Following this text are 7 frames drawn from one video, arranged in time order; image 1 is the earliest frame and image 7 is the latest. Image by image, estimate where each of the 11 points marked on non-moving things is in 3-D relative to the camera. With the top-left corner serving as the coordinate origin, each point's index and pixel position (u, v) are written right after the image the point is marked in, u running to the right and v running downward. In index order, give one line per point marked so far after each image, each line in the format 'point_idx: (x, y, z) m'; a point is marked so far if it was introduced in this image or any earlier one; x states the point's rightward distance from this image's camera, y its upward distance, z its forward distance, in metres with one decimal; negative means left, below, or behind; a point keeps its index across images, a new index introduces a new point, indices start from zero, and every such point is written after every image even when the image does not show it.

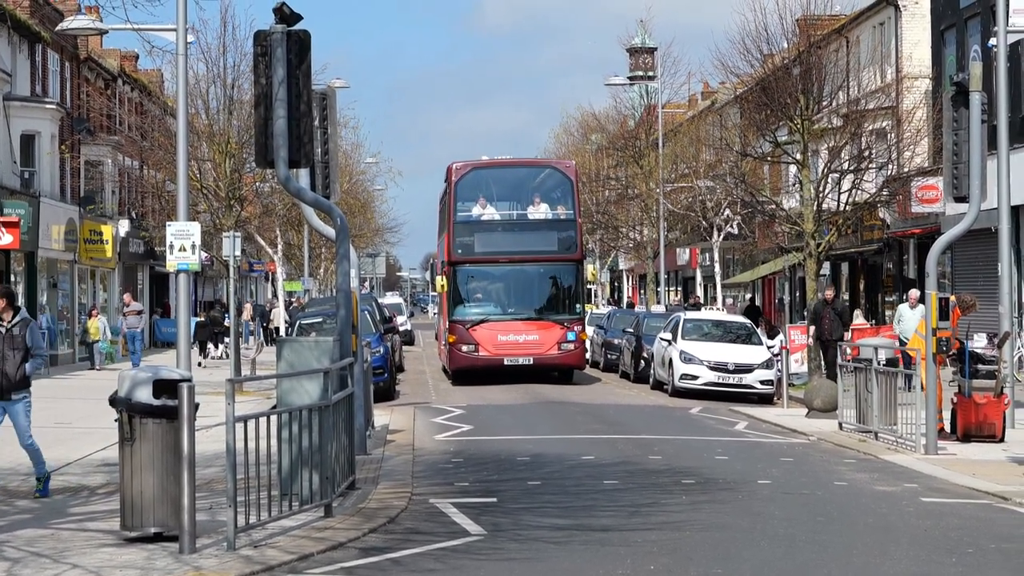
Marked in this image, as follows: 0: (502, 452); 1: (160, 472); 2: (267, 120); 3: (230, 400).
0: (-1.8, -5.9, +14.5) m
1: (-8.3, -4.4, +9.1) m
2: (-5.9, +4.0, +9.2) m
3: (-5.9, -2.4, +8.1) m
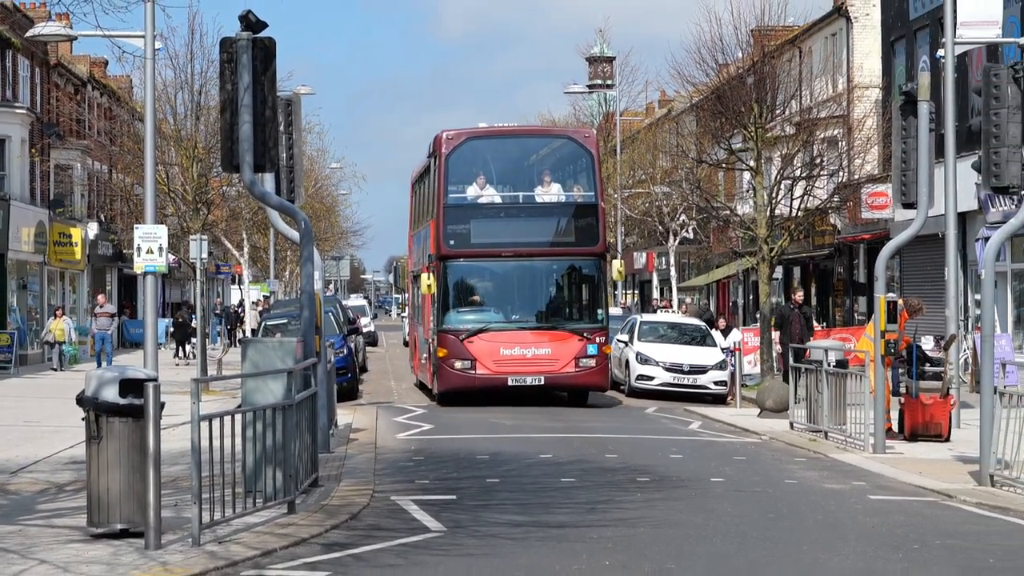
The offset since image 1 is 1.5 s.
0: (-2.8, -5.9, +14.7) m
1: (-9.3, -4.4, +9.3) m
2: (-6.8, +3.9, +9.4) m
3: (-6.8, -2.4, +8.3) m
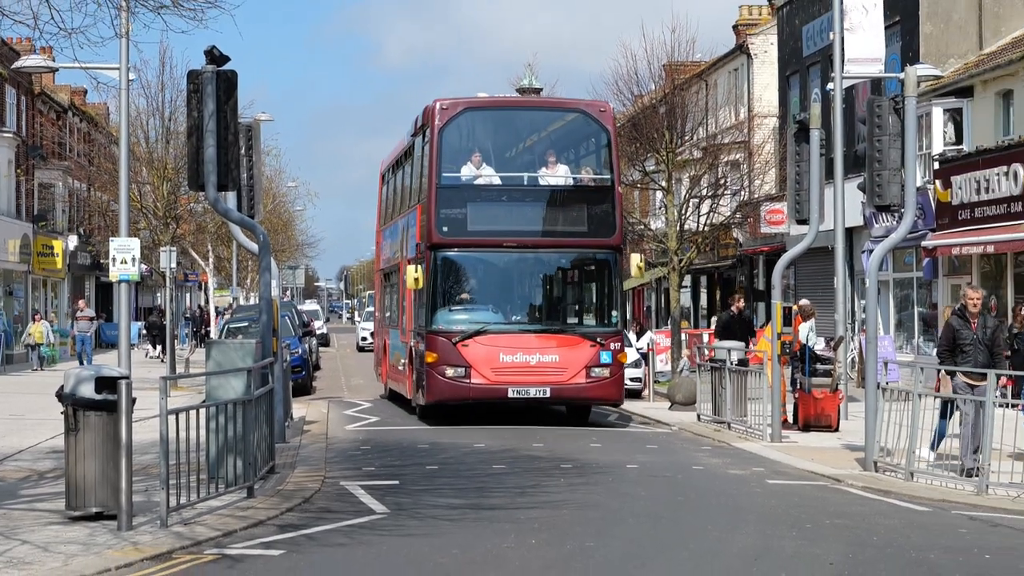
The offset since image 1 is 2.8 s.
0: (-4.5, -6.1, +15.8) m
1: (-10.9, -4.6, +10.3) m
2: (-8.5, +3.7, +10.4) m
3: (-8.5, -2.6, +9.3) m
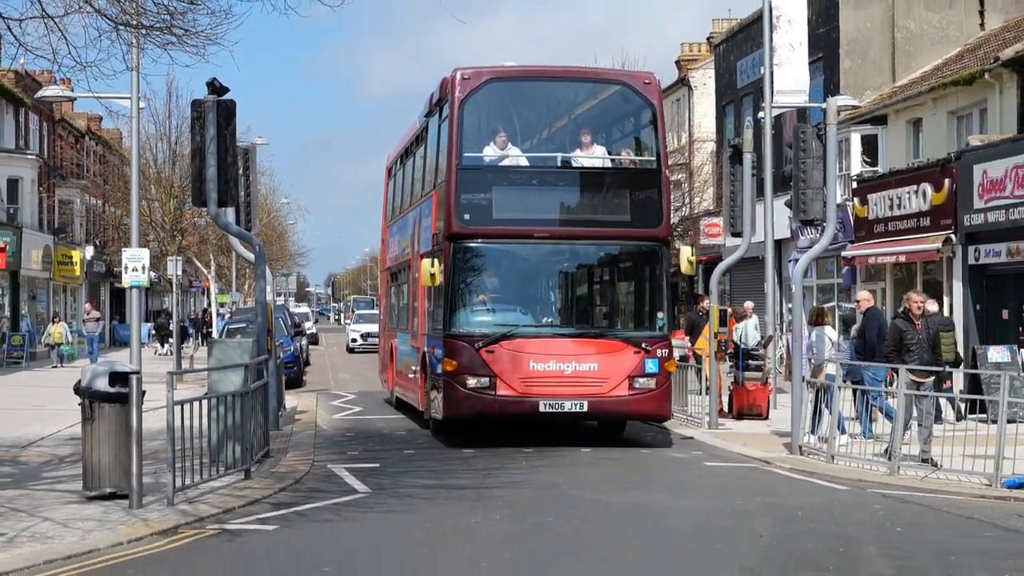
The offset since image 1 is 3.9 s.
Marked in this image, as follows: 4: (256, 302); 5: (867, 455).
0: (-5.5, -6.3, +17.1) m
1: (-11.9, -4.7, +11.6) m
2: (-9.4, +3.6, +11.8) m
3: (-9.4, -2.8, +10.6) m
4: (-7.8, -0.4, +11.7) m
5: (+11.6, -5.5, +12.9) m
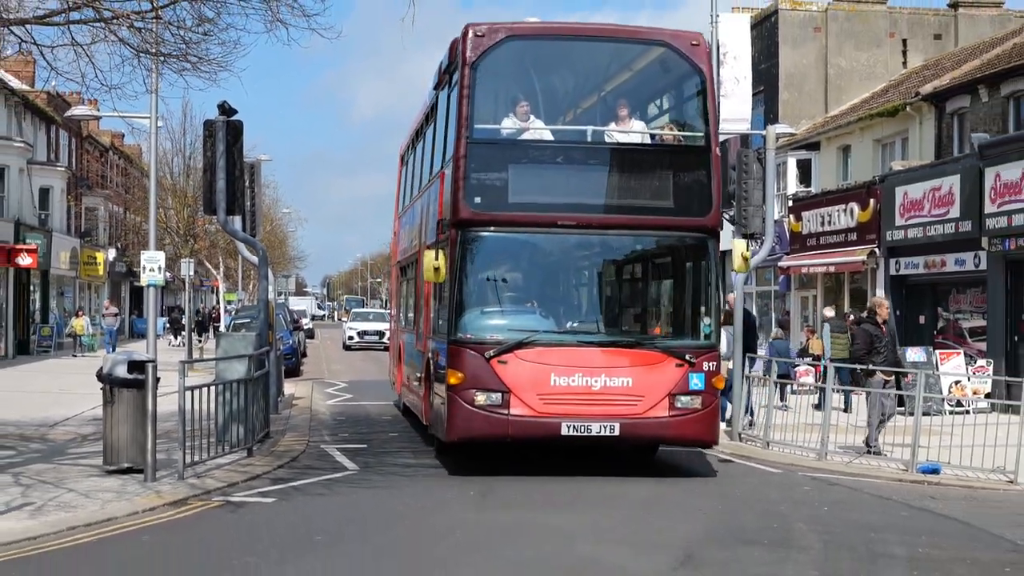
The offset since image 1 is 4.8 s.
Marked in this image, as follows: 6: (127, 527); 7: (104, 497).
0: (-6.5, -6.3, +18.6) m
1: (-12.8, -4.7, +13.1) m
2: (-10.3, +3.6, +13.3) m
3: (-10.4, -2.7, +12.1) m
4: (-8.7, -0.4, +13.2) m
5: (+10.7, -5.8, +14.4) m
6: (-10.8, -6.6, +10.6) m
7: (-12.6, -6.4, +11.9) m
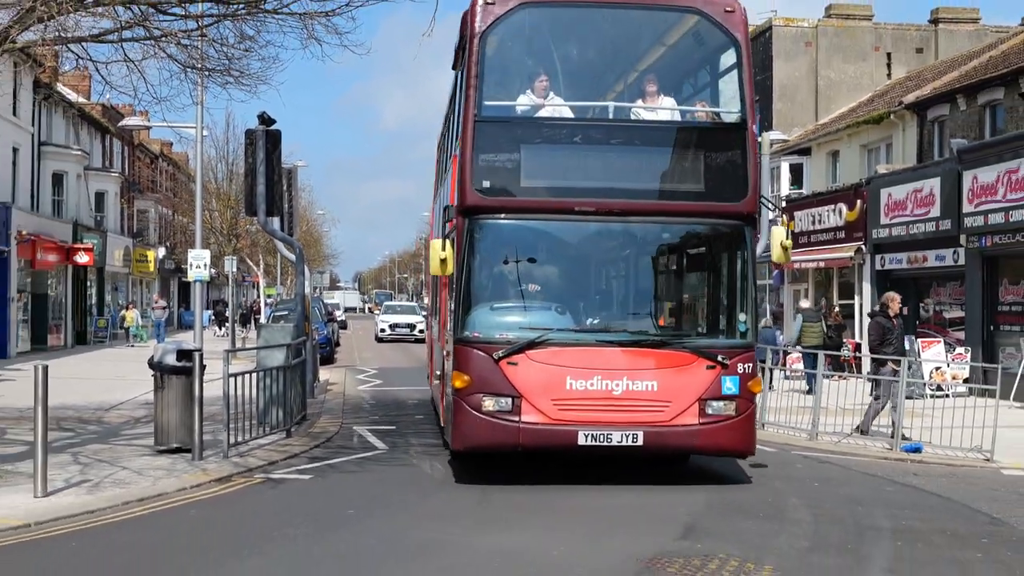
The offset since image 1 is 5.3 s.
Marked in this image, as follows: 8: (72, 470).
0: (-5.8, -6.1, +19.8) m
1: (-12.2, -4.5, +14.3) m
2: (-9.7, +3.8, +14.5) m
3: (-9.8, -2.5, +13.3) m
4: (-8.1, -0.2, +14.4) m
5: (+11.3, -5.5, +15.6) m
6: (-10.2, -6.5, +11.9) m
7: (-12.0, -6.3, +13.1) m
8: (-14.9, -6.2, +13.0) m
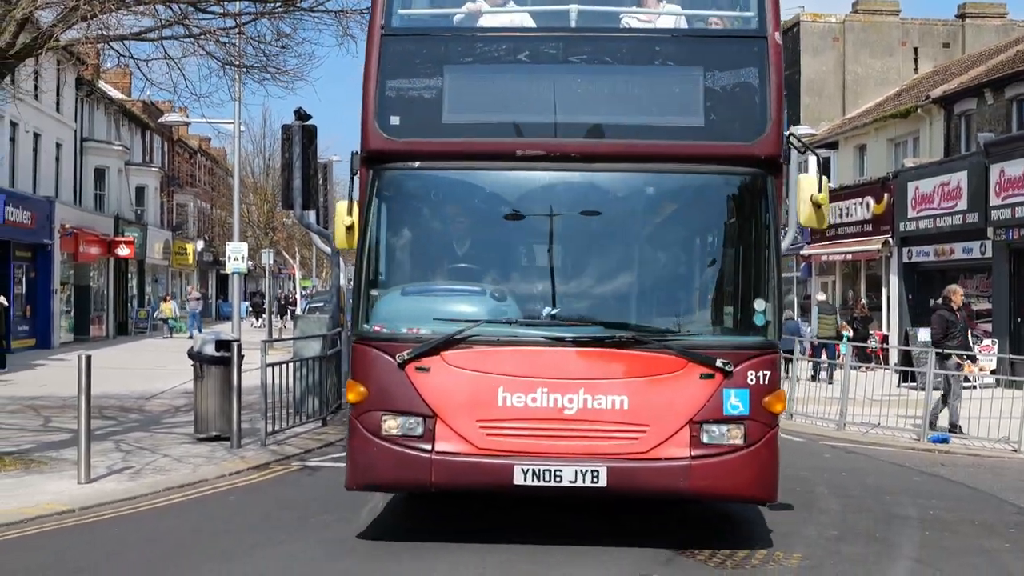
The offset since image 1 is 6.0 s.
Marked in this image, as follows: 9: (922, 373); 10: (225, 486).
0: (-4.6, -5.8, +20.1) m
1: (-11.1, -4.2, +14.6) m
2: (-8.5, +4.1, +14.8) m
3: (-8.6, -2.2, +13.6) m
4: (-6.9, +0.1, +14.8) m
5: (+12.5, -5.2, +15.7) m
6: (-9.0, -6.2, +12.2) m
7: (-10.8, -6.0, +13.5) m
8: (-13.7, -5.9, +13.4) m
9: (+15.5, -3.2, +14.6) m
10: (-8.8, -6.2, +12.3) m
